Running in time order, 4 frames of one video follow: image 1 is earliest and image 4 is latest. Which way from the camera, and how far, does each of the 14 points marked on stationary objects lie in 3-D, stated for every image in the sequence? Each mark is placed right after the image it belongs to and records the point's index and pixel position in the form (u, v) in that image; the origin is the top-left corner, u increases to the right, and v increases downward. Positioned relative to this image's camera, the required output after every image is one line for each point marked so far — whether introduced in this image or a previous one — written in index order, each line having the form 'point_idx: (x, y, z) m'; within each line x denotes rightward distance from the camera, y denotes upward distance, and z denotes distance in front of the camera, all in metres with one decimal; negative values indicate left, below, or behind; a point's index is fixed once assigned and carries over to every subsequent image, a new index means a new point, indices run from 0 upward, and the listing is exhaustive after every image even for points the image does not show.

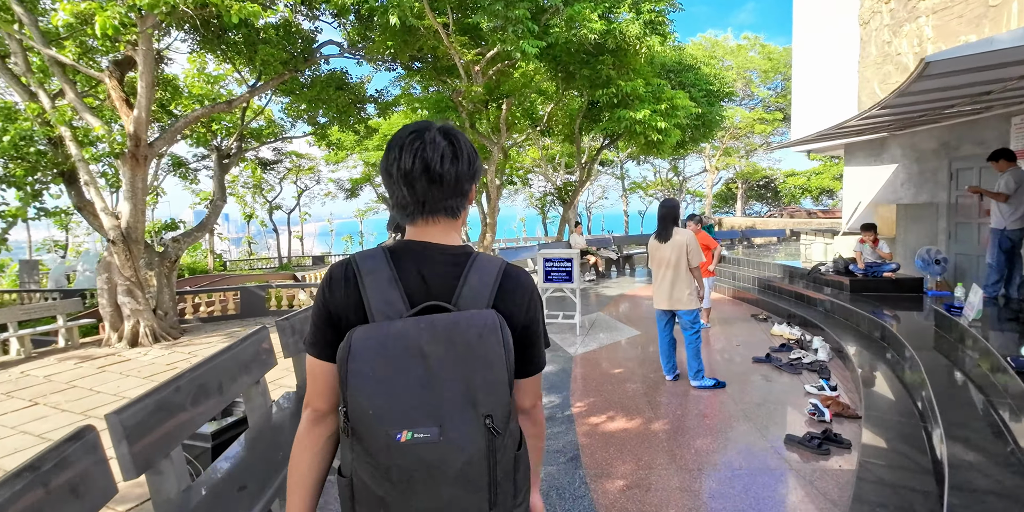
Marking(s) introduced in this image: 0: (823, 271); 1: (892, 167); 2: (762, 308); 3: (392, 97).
0: (+5.4, -0.2, +8.4) m
1: (+7.6, +1.8, +9.7) m
2: (+4.6, -0.9, +8.8) m
3: (-4.2, +5.6, +17.2) m
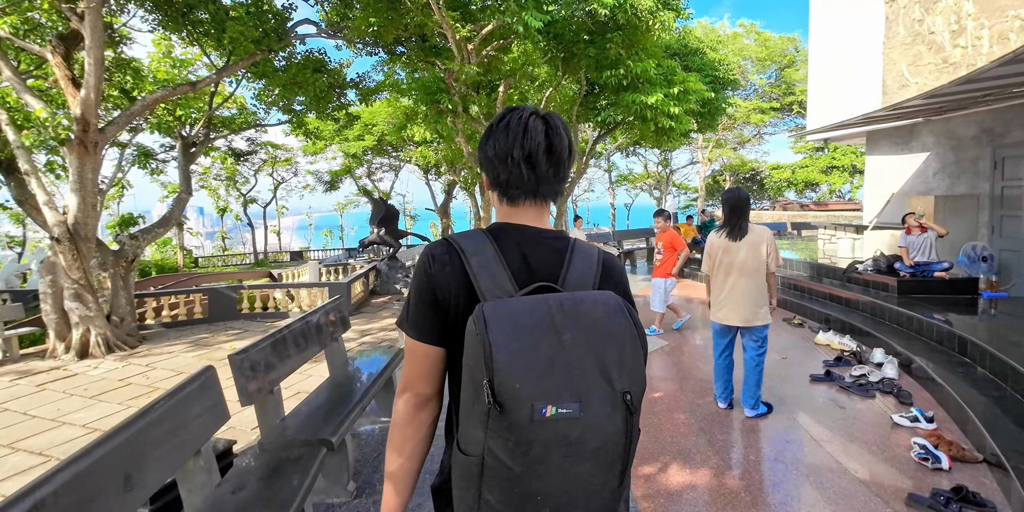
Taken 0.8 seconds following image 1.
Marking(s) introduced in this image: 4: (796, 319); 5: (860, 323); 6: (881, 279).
0: (+5.5, -0.2, +7.6) m
1: (+7.6, +1.9, +9.0) m
2: (+4.6, -0.9, +8.0) m
3: (-4.5, +5.7, +16.0) m
4: (+4.3, -1.0, +7.4) m
5: (+4.6, -0.9, +7.0) m
6: (+5.4, -0.3, +7.1) m
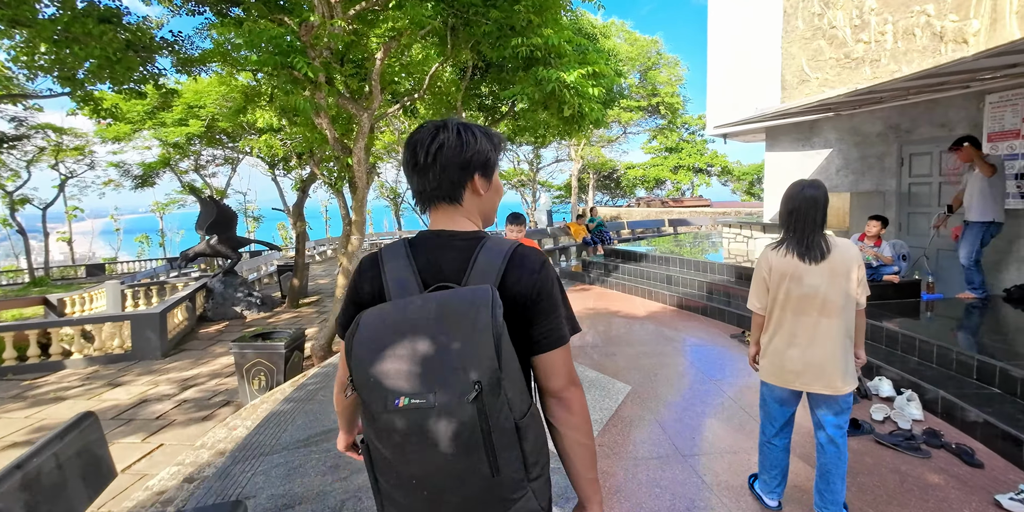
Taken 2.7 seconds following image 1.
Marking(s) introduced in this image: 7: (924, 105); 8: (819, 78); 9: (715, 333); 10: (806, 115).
0: (+4.1, -0.2, +7.0) m
1: (+5.7, +1.9, +8.9) m
2: (+3.2, -0.9, +7.2) m
3: (-8.0, +5.3, +12.3) m
4: (+3.1, -1.0, +6.5) m
5: (+3.4, -0.9, +6.2) m
6: (+4.2, -0.4, +6.5) m
7: (+6.1, +2.2, +7.2) m
8: (+5.6, +3.2, +8.8) m
9: (+2.9, -1.1, +7.0) m
10: (+5.2, +2.5, +8.5) m
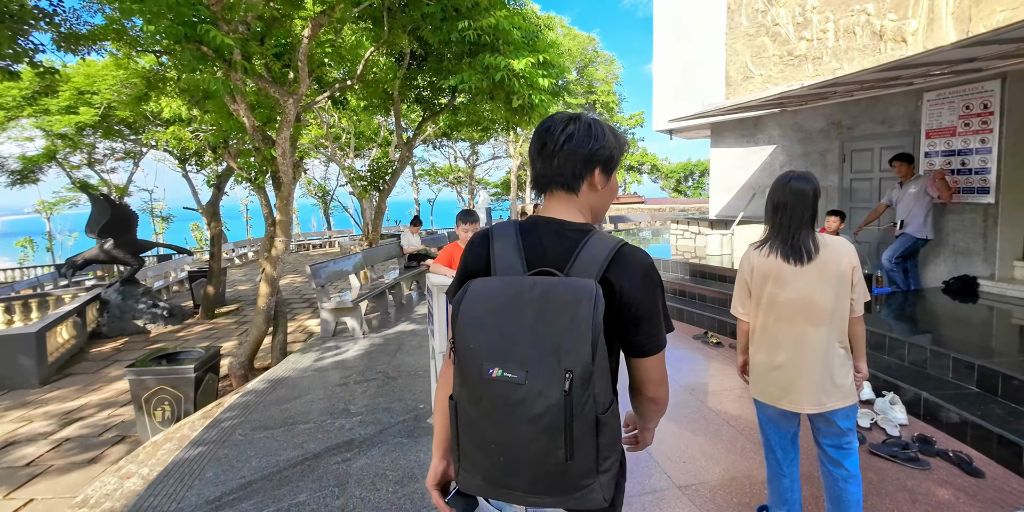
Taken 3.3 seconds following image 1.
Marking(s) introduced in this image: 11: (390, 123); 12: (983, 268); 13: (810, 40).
0: (+3.4, -0.2, +6.9) m
1: (+4.7, +2.0, +9.0) m
2: (+2.5, -0.9, +6.9) m
3: (-9.3, +5.1, +10.6) m
4: (+2.5, -1.0, +6.3) m
5: (+2.9, -0.9, +6.0) m
6: (+3.6, -0.3, +6.4) m
7: (+5.3, +2.3, +7.4) m
8: (+4.6, +3.3, +8.8) m
9: (+2.2, -1.1, +6.7) m
10: (+4.2, +2.6, +8.5) m
11: (-4.9, +5.3, +19.5) m
12: (+6.1, -0.1, +6.4) m
13: (+4.9, +3.5, +8.0) m
